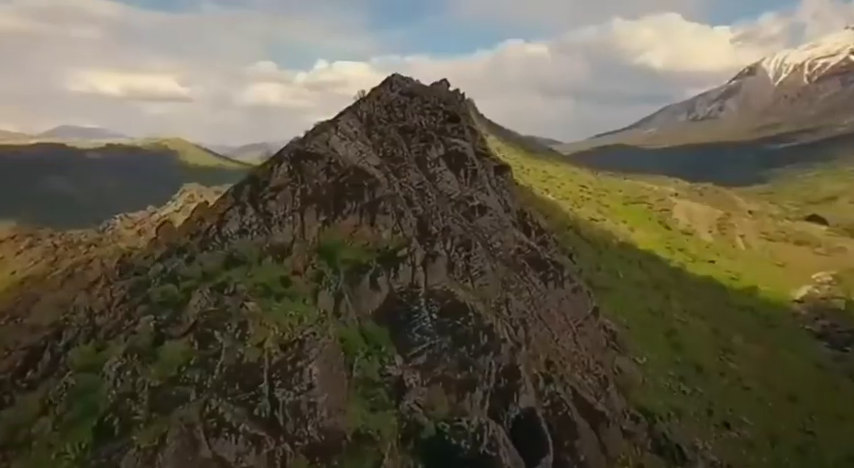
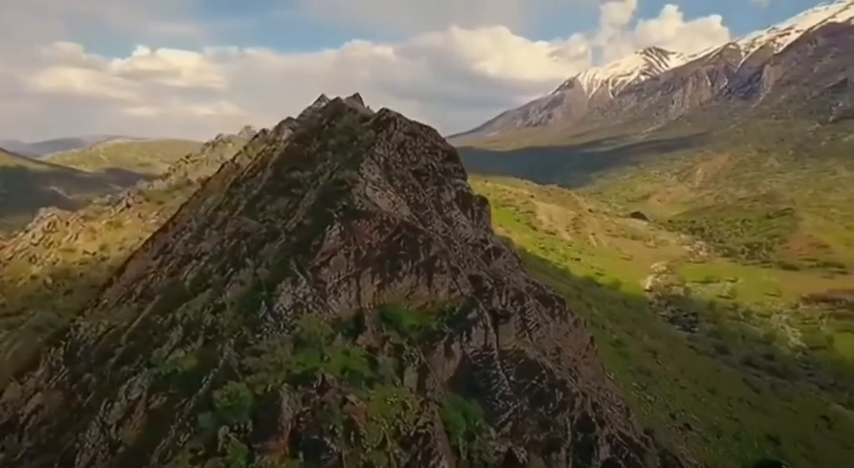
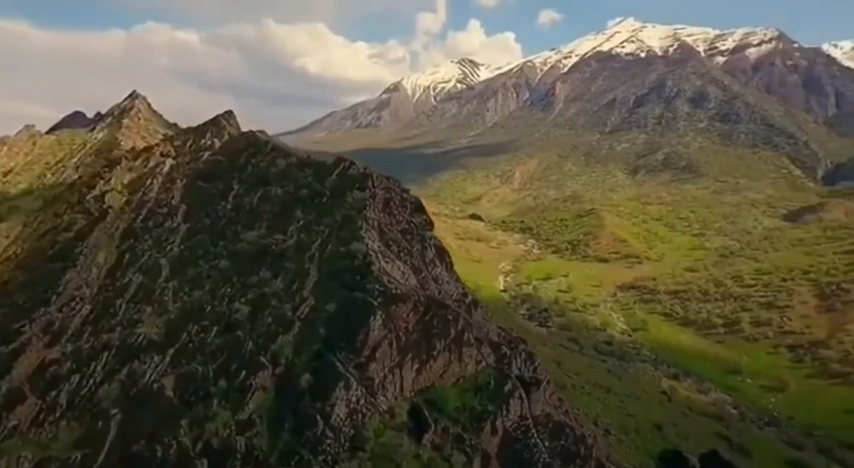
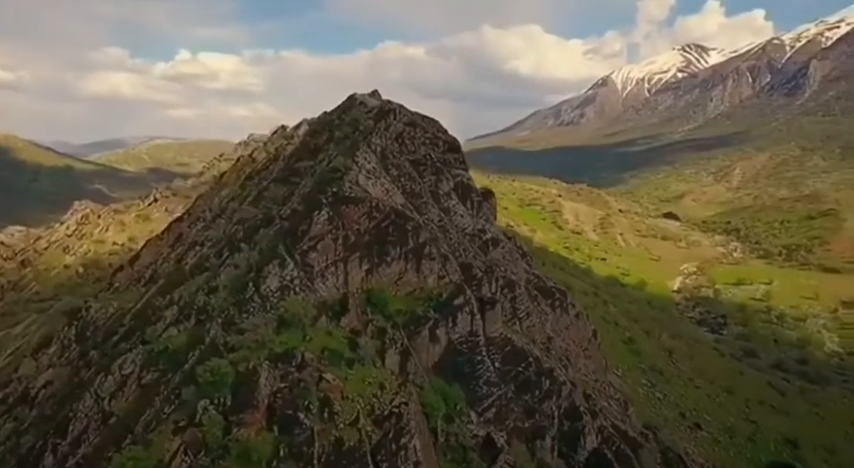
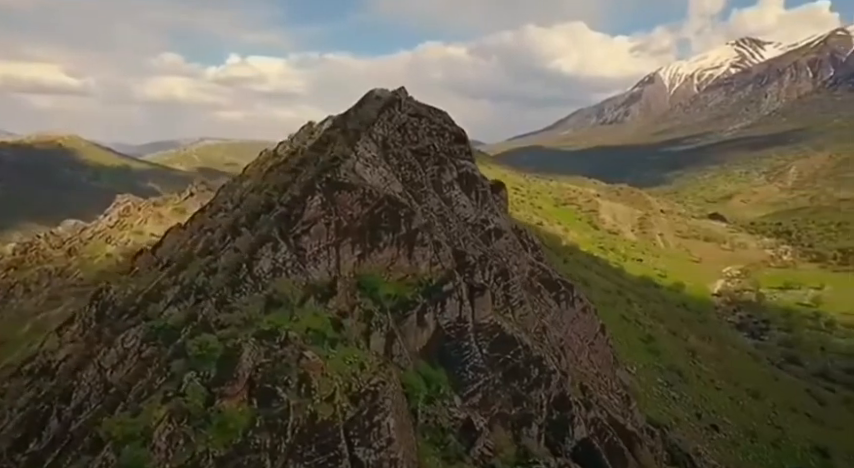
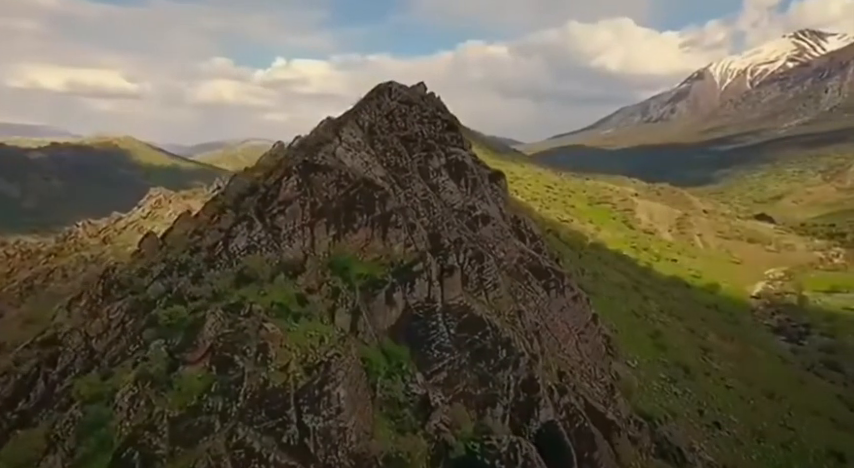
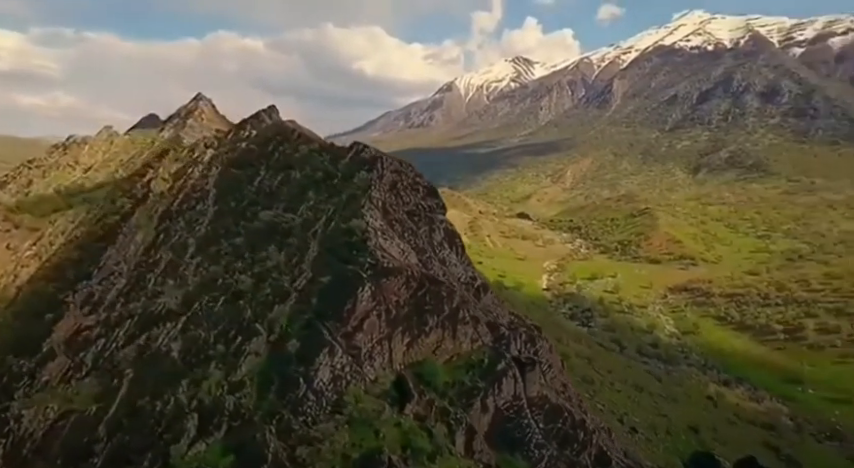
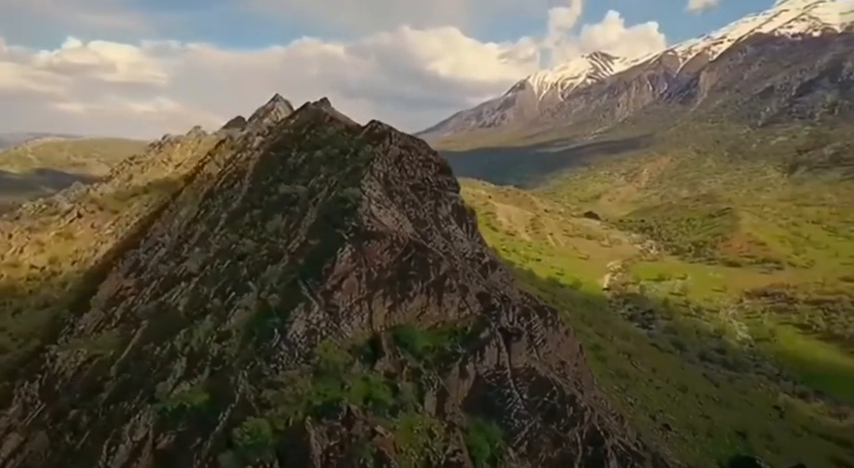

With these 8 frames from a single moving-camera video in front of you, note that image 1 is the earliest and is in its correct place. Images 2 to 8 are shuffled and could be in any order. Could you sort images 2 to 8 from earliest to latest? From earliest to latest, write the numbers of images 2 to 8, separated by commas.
6, 5, 4, 2, 8, 7, 3
